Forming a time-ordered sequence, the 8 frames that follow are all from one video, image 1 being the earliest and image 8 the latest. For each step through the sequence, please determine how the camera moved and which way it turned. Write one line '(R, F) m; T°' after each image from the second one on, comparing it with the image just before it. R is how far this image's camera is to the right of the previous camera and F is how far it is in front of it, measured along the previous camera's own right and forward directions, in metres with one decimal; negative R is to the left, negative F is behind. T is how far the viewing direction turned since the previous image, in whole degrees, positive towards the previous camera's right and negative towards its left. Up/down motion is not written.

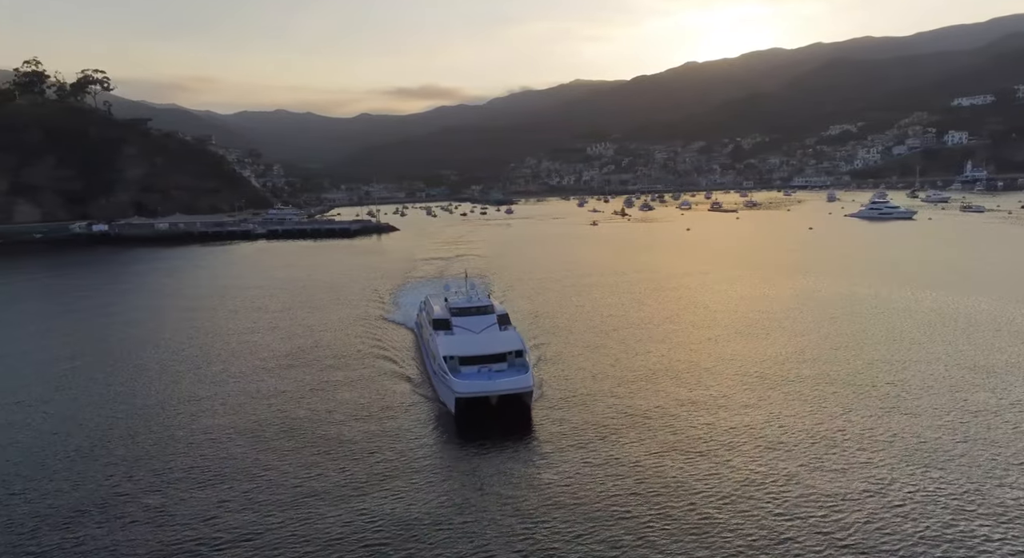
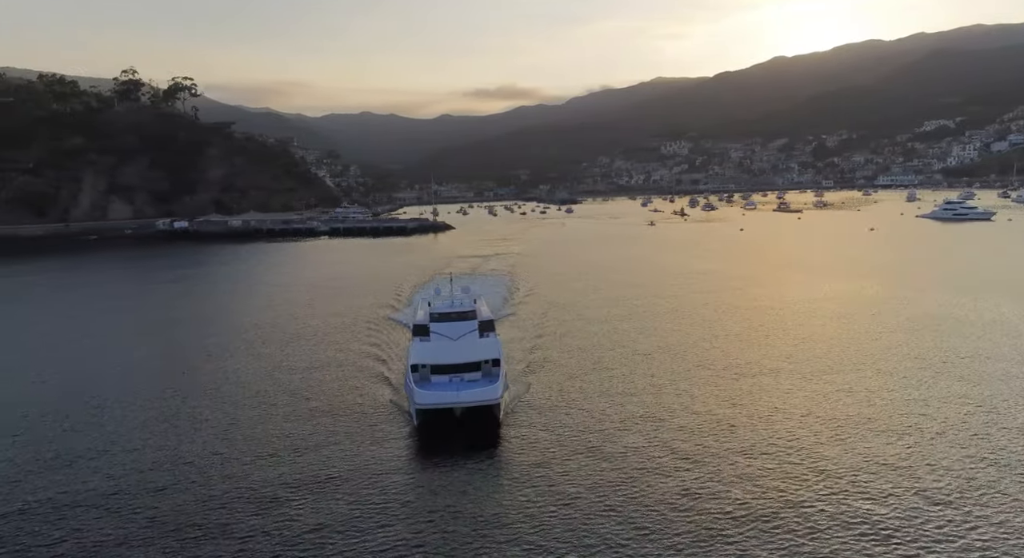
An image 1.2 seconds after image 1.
(+5.2, -1.4) m; -8°
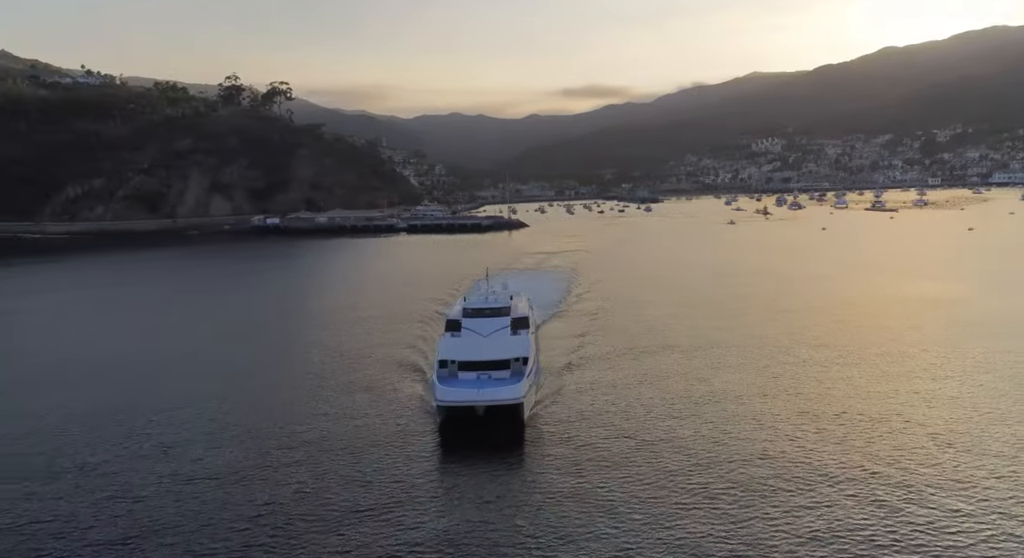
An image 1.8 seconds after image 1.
(+3.3, -0.8) m; -8°
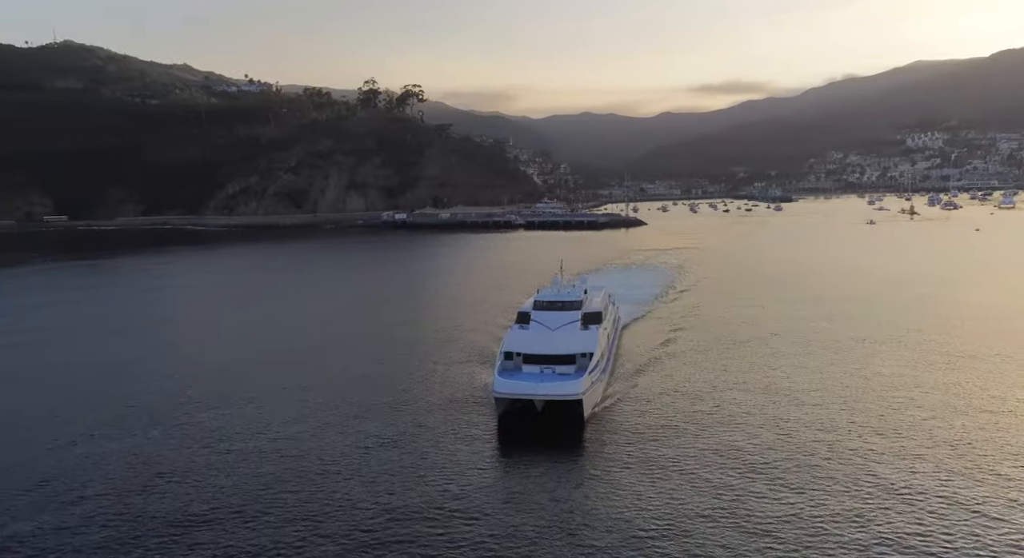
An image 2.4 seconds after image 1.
(+3.8, +0.3) m; -11°
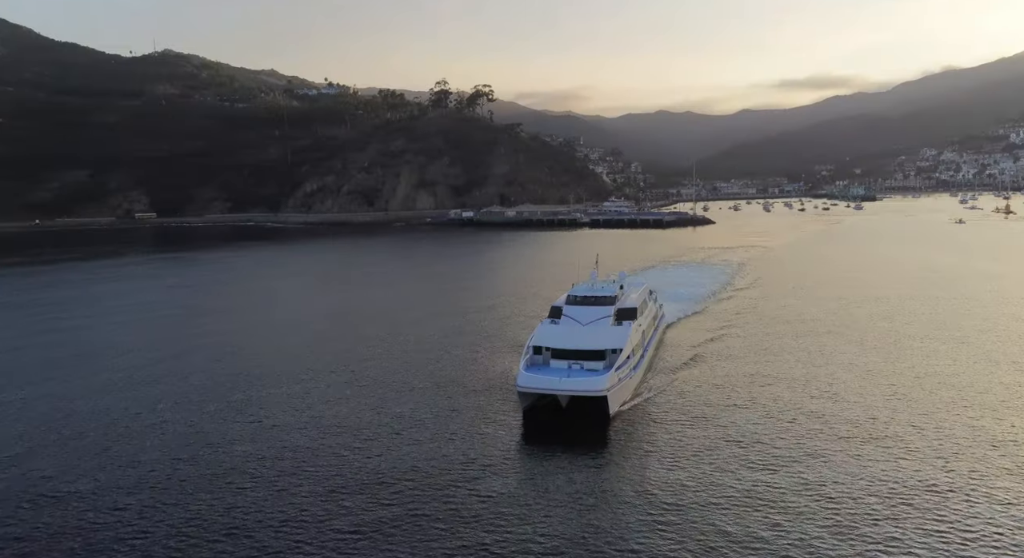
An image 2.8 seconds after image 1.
(+2.7, +0.5) m; -7°
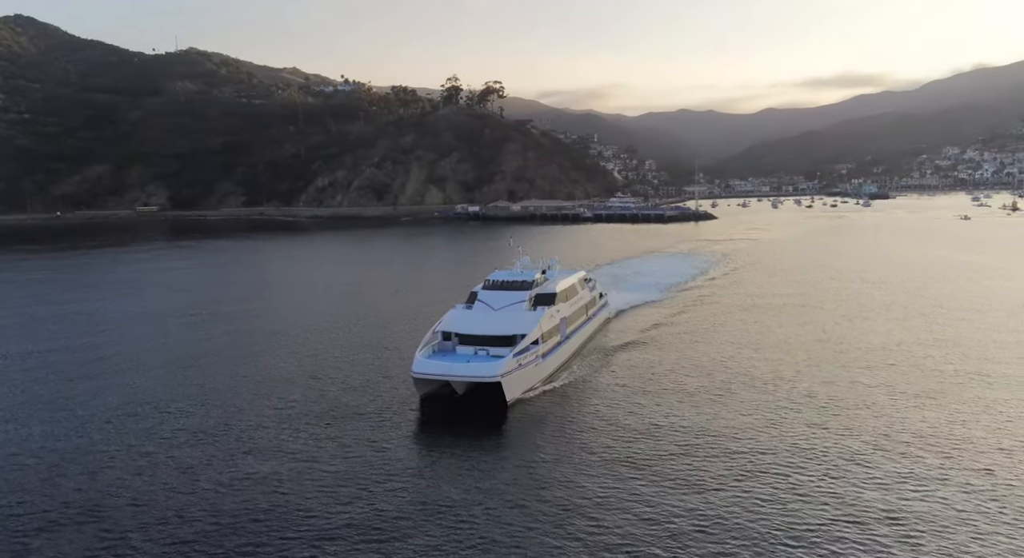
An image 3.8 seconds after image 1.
(+4.1, -0.8) m; -4°
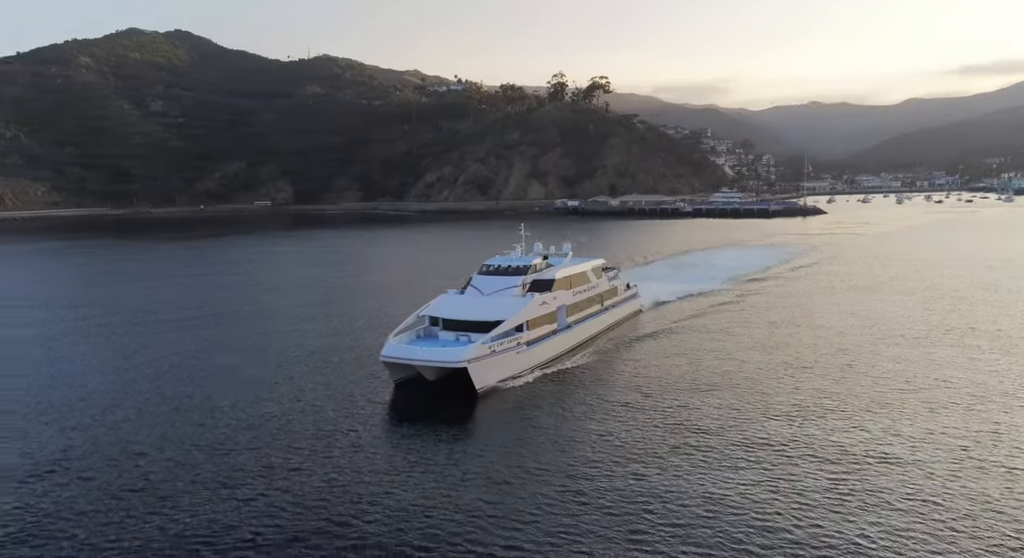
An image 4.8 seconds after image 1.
(+7.0, 0.0) m; -13°
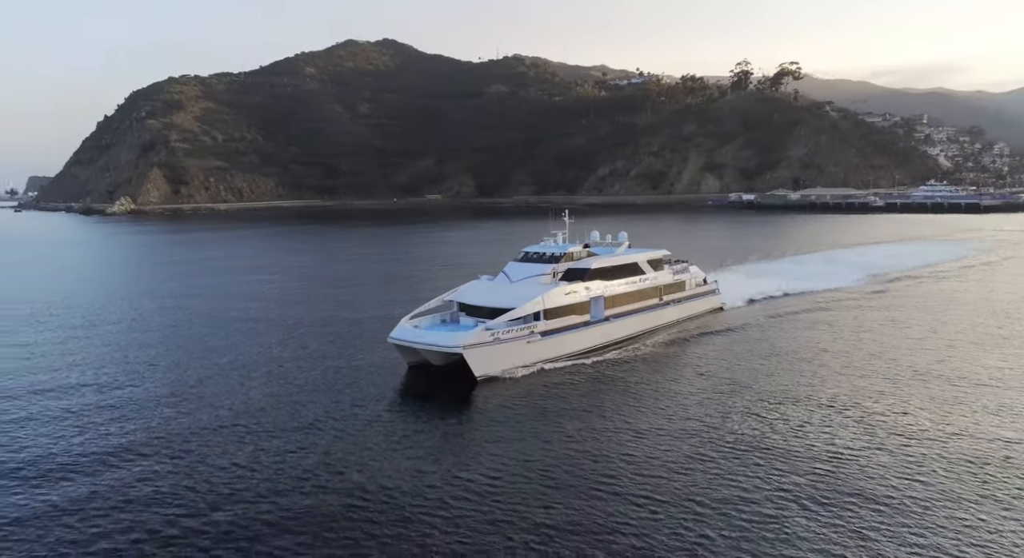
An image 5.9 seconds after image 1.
(+9.3, +3.0) m; -19°
